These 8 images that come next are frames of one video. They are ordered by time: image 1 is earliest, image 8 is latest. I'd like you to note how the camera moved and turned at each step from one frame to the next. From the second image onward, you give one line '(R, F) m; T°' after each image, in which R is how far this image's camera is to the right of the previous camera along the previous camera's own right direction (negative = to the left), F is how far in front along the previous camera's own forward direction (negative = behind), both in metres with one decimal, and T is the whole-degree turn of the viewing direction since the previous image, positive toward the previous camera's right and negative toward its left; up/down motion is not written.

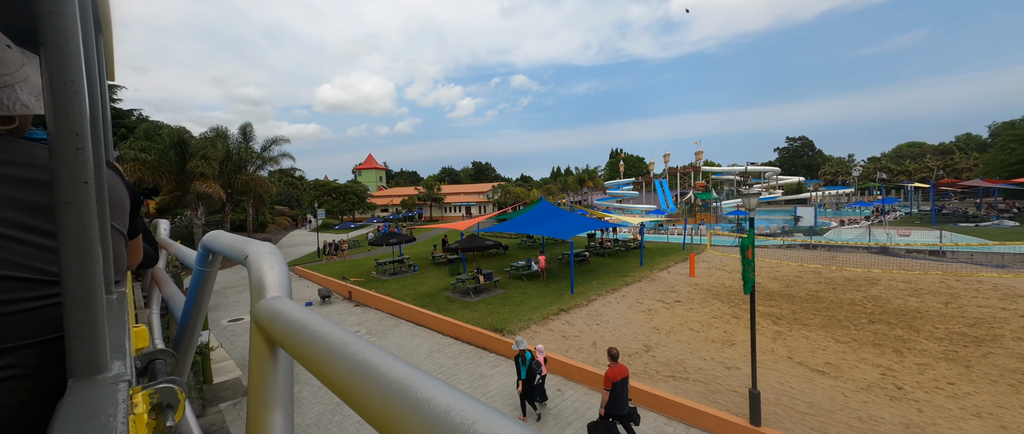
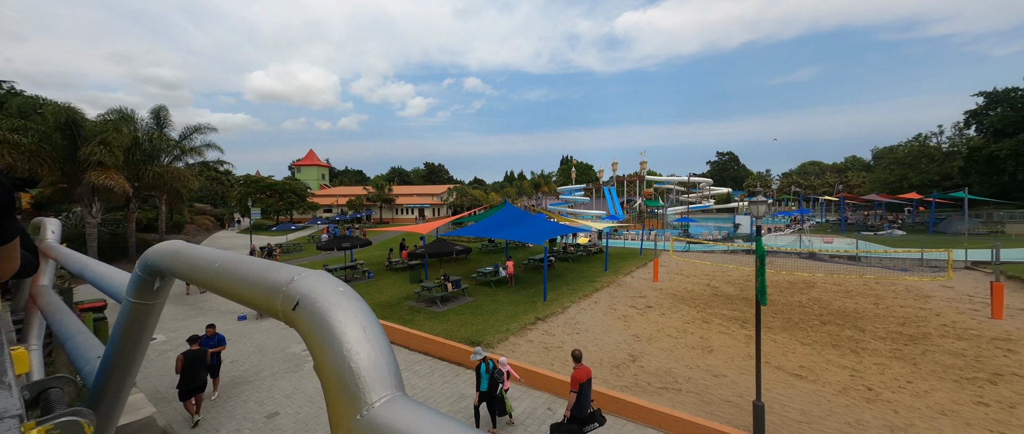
(-0.7, +0.7) m; +8°
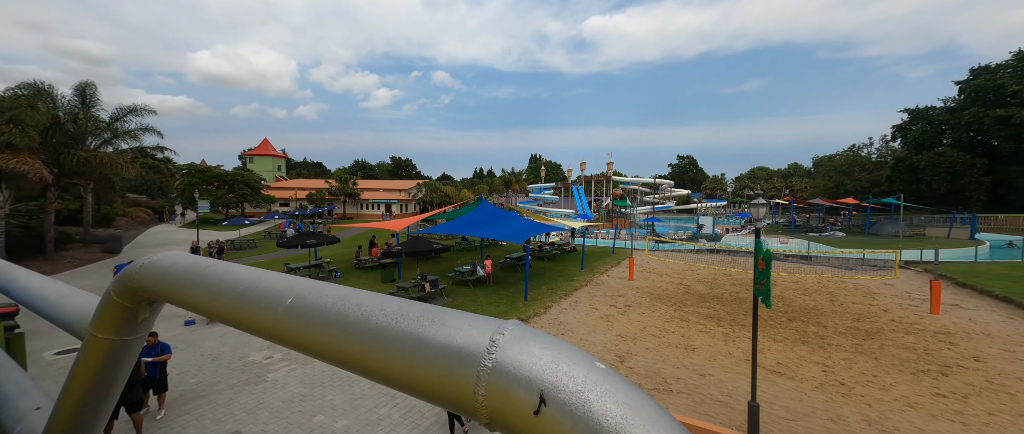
(-0.5, +0.3) m; +6°
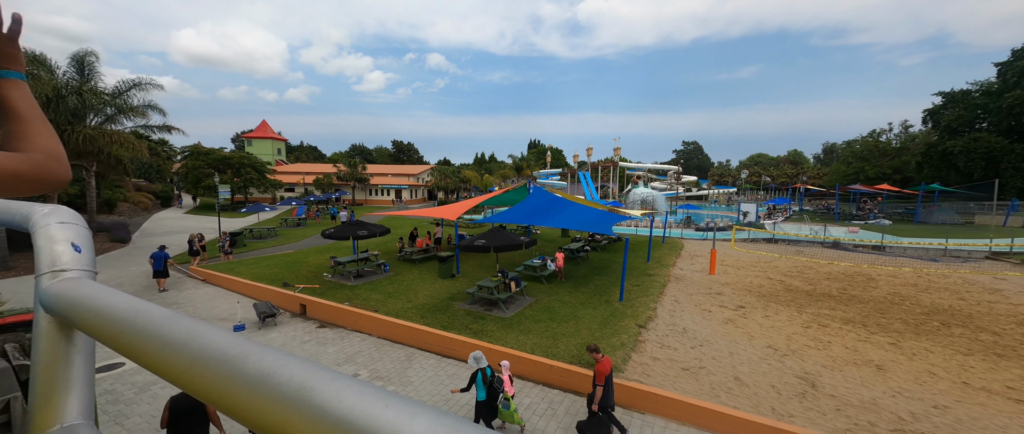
(-3.1, +1.6) m; +1°
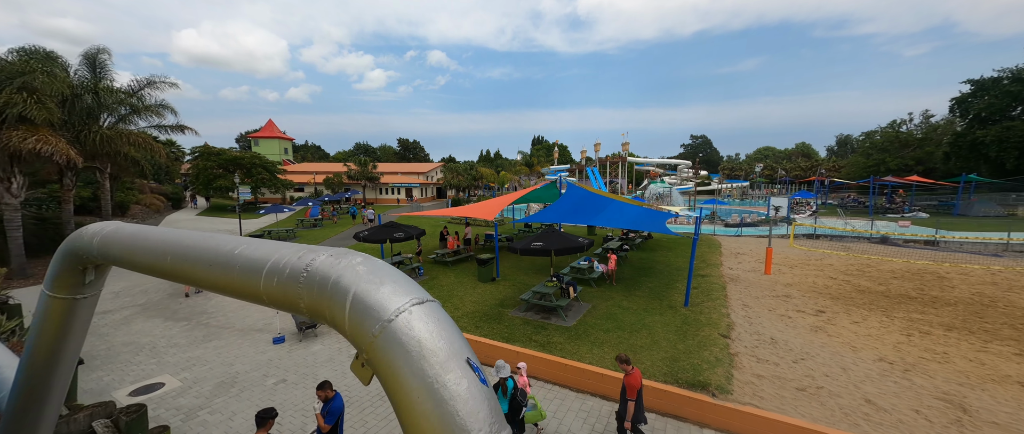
(-1.5, +0.8) m; 0°
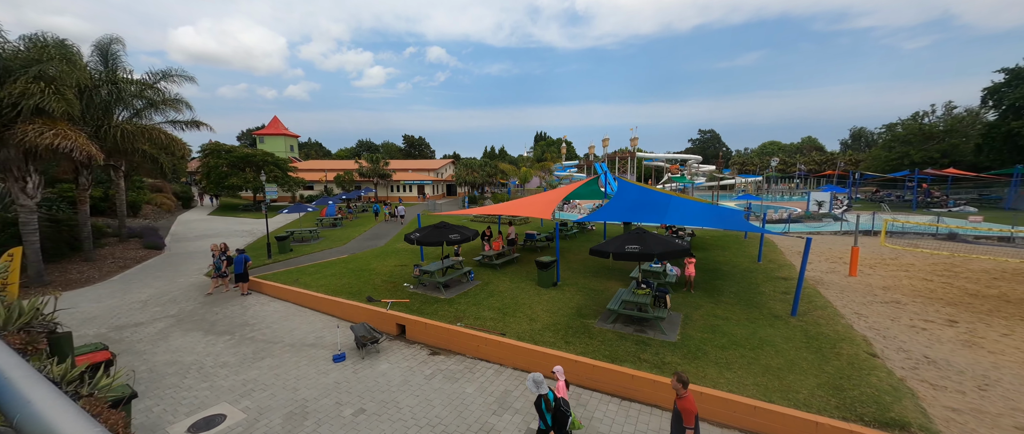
(-2.2, +1.1) m; 0°
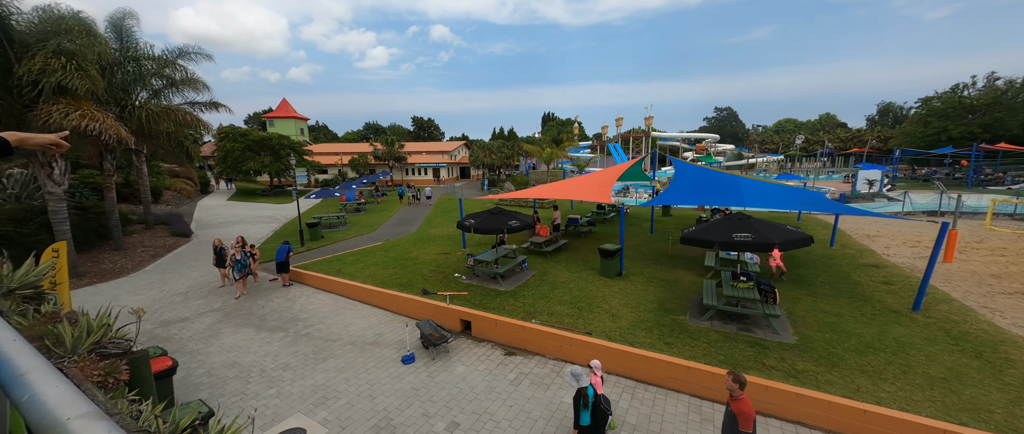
(-1.8, +1.0) m; -1°
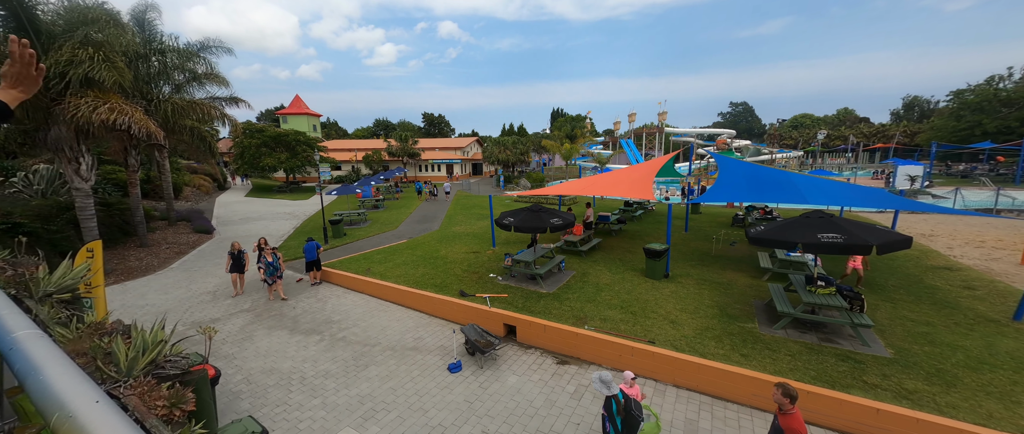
(-1.0, +0.6) m; -1°
